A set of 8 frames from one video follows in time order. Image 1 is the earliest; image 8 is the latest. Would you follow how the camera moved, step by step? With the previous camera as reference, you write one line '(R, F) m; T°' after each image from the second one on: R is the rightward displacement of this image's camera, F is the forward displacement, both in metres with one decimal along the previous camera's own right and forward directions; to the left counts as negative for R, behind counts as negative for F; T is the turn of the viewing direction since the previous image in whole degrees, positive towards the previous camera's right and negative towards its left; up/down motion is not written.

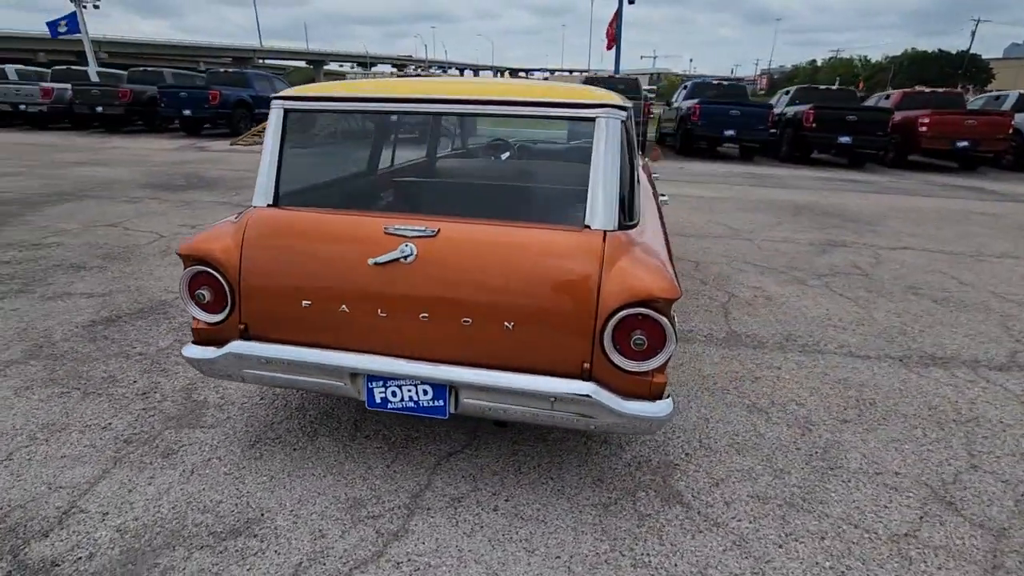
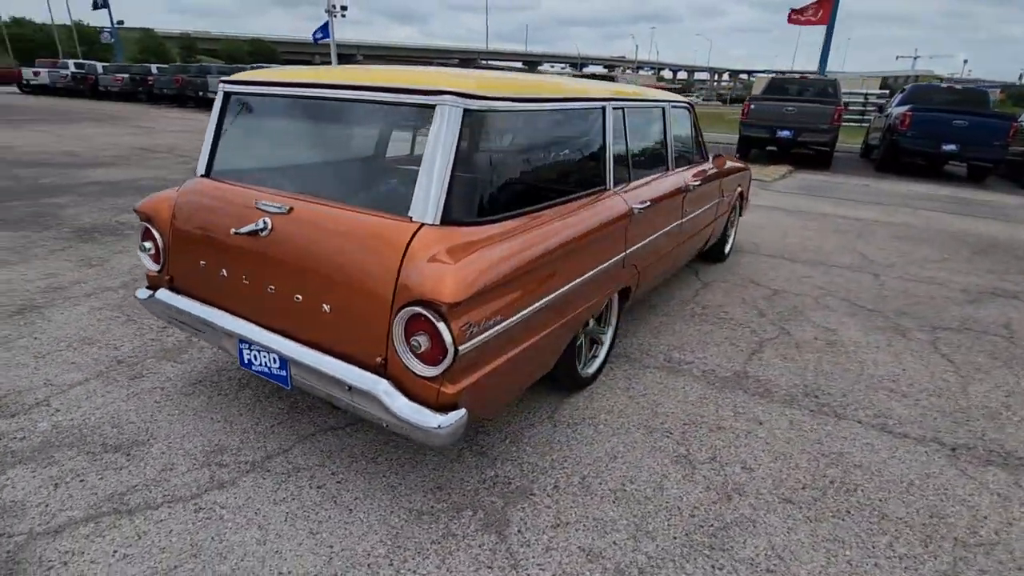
(+1.4, +0.3) m; -19°
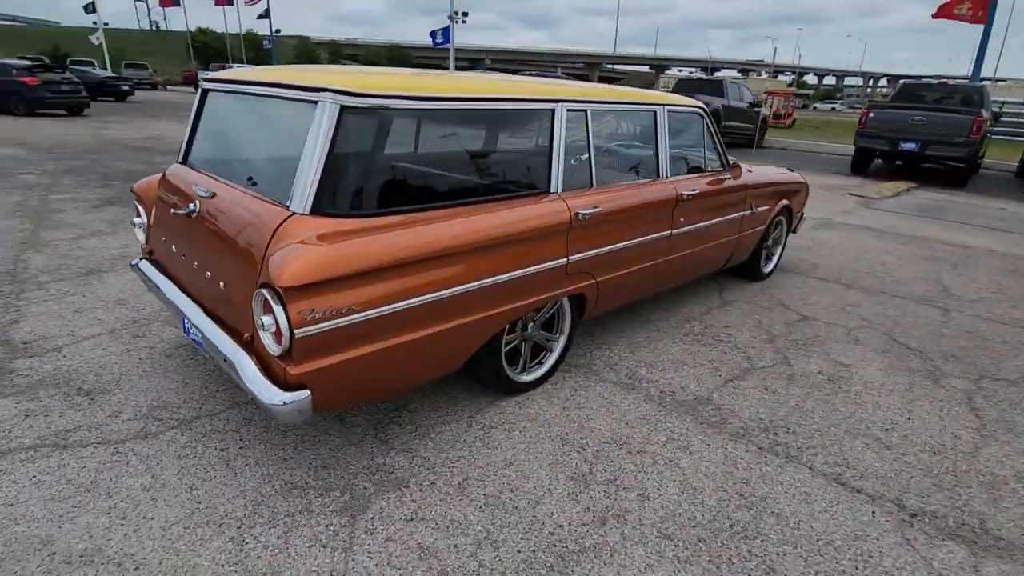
(+1.0, +0.1) m; -11°
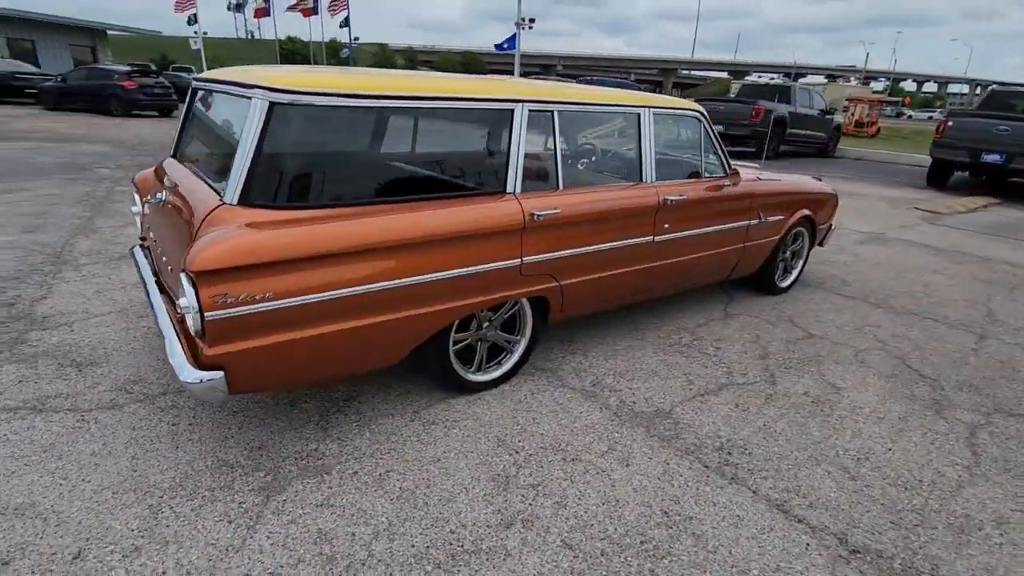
(+0.6, 0.0) m; -7°
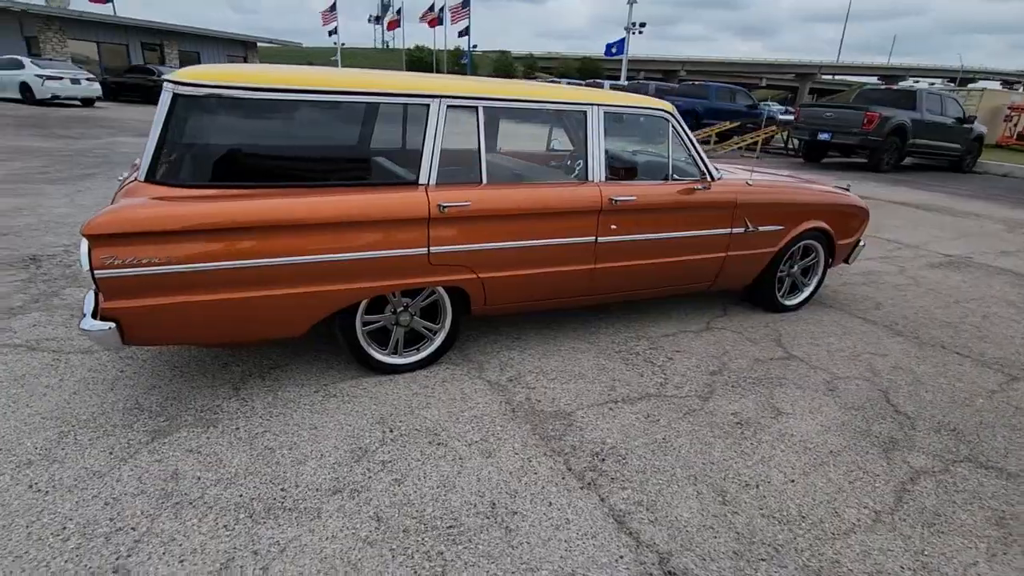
(+1.2, 0.0) m; -11°
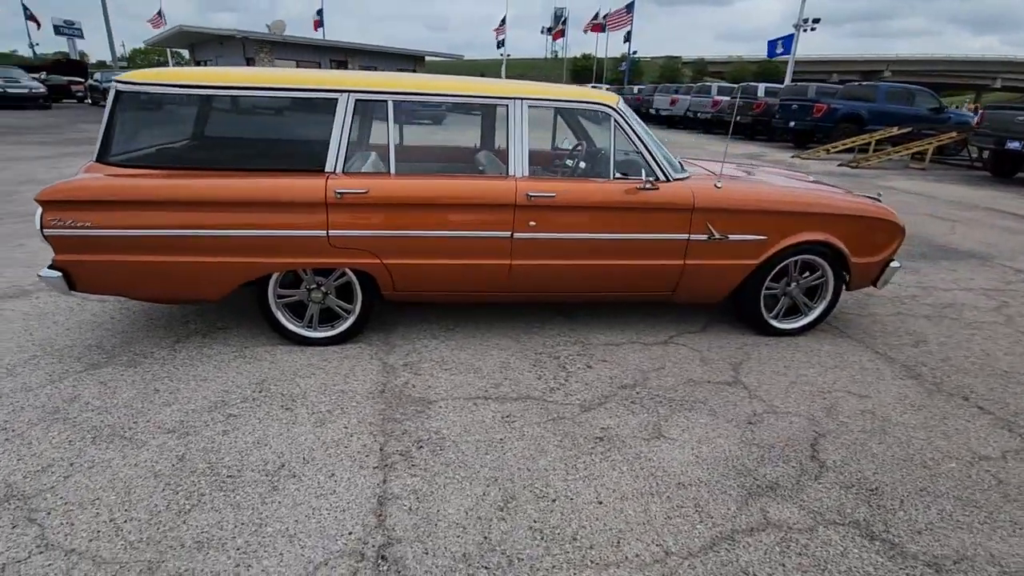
(+1.6, +0.2) m; -16°
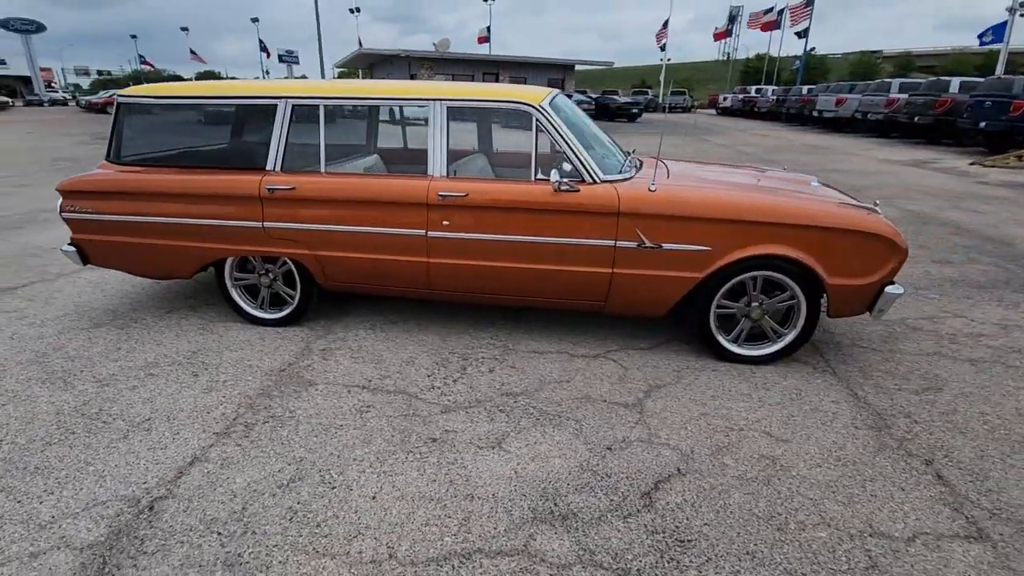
(+1.6, +0.3) m; -16°
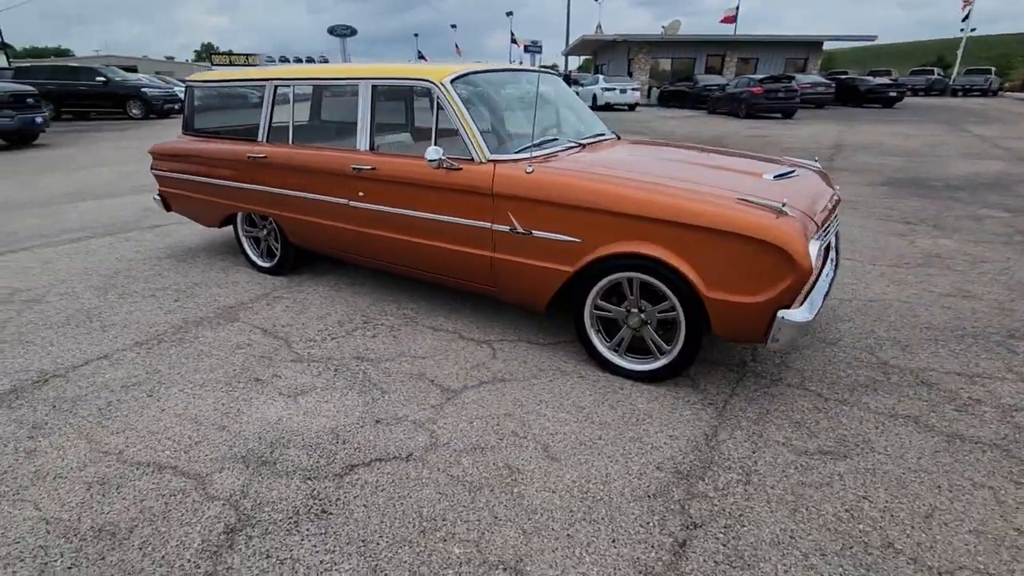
(+2.2, +0.5) m; -23°
